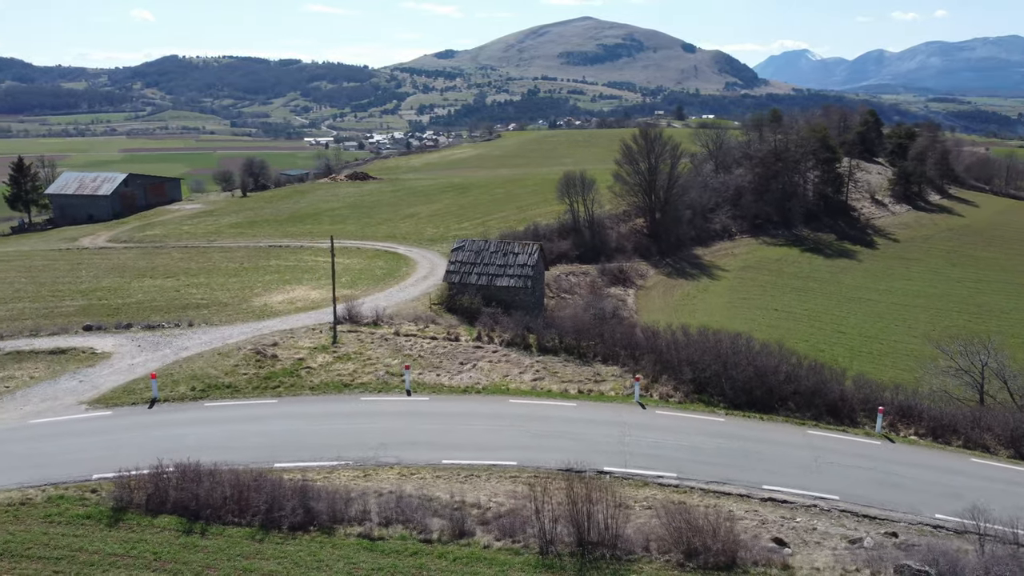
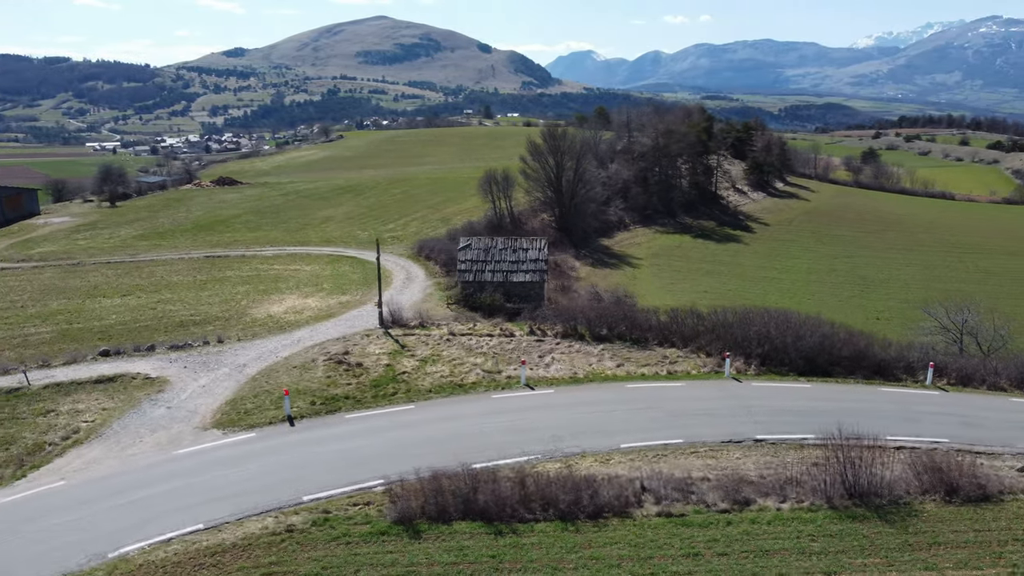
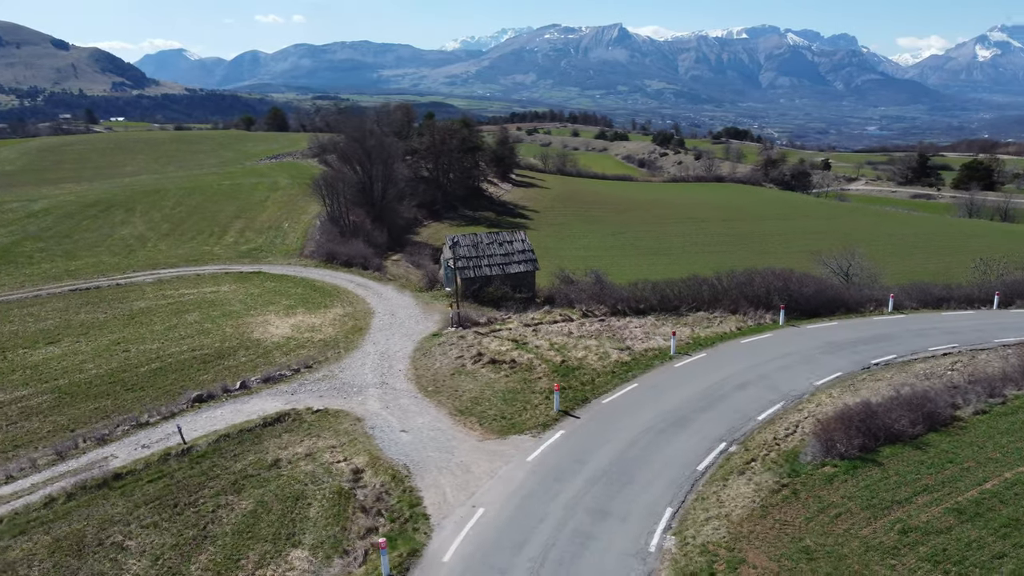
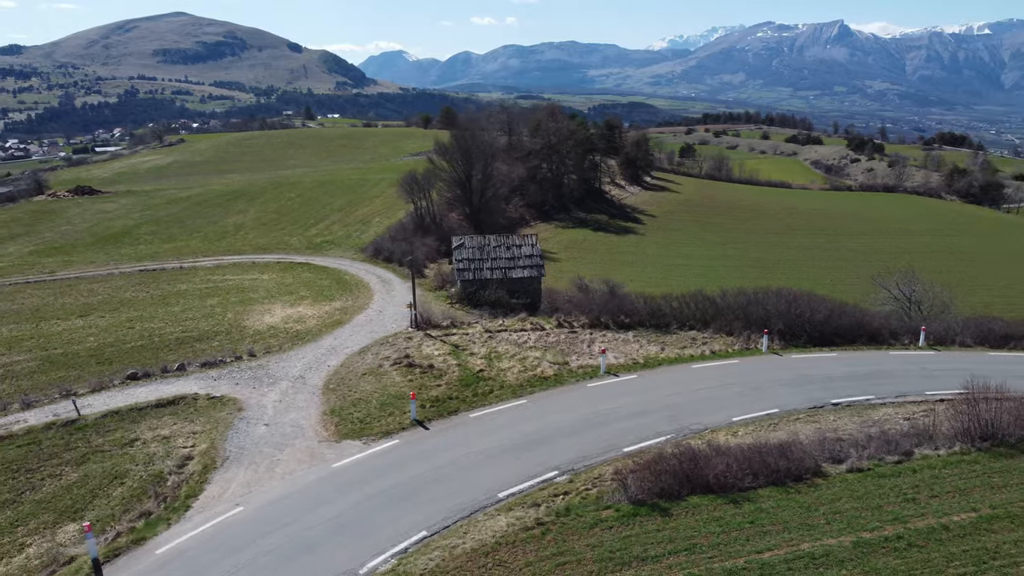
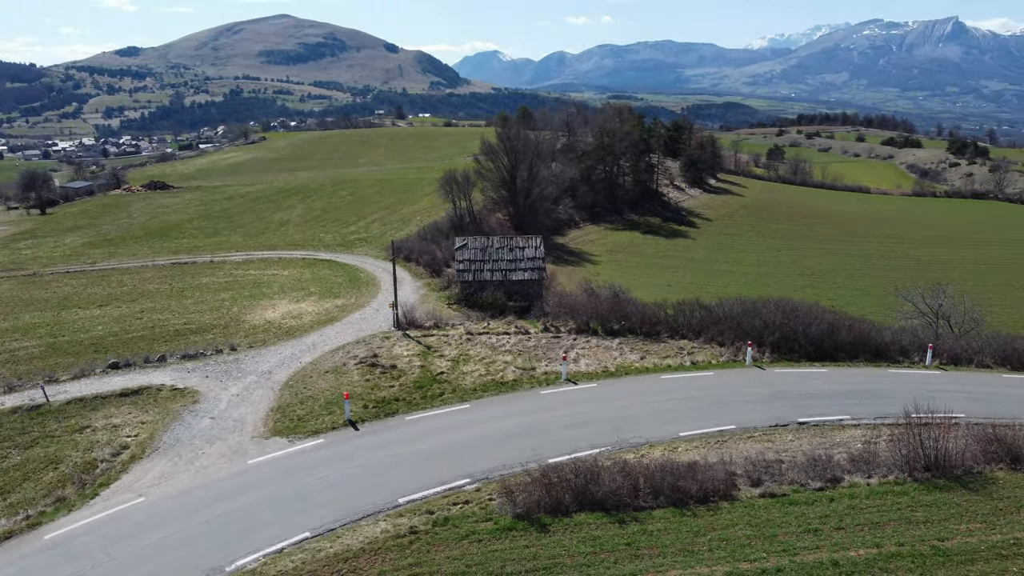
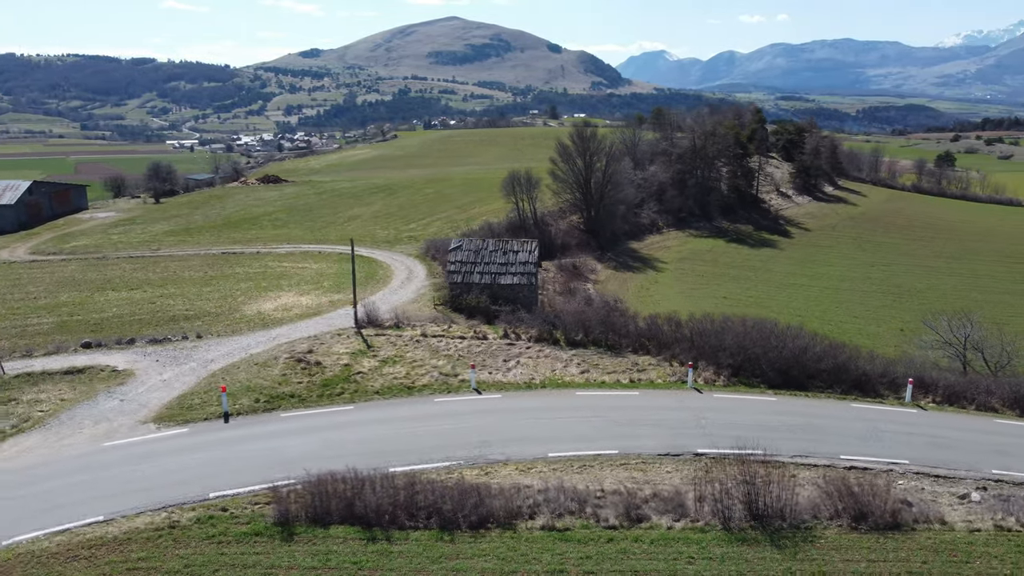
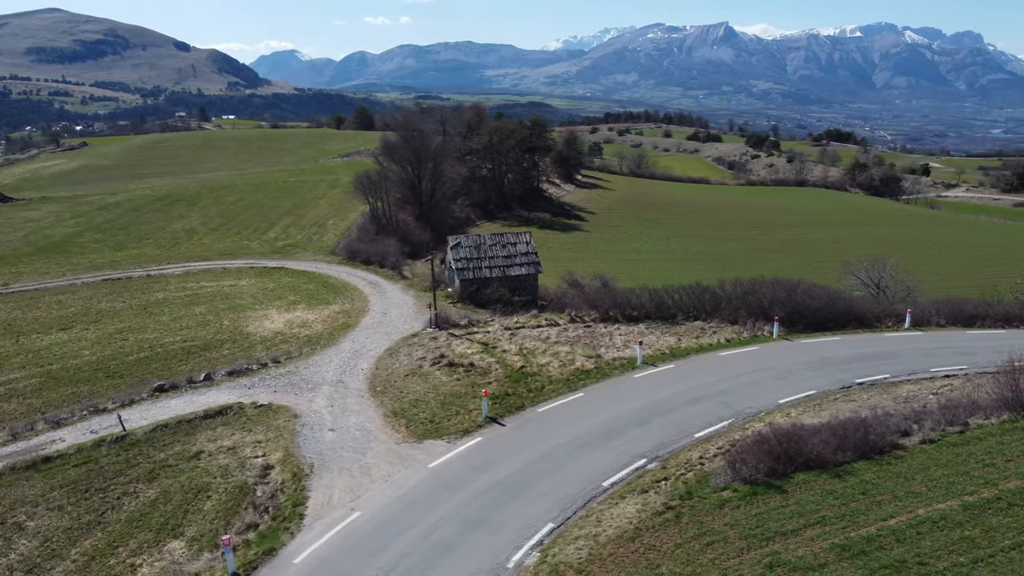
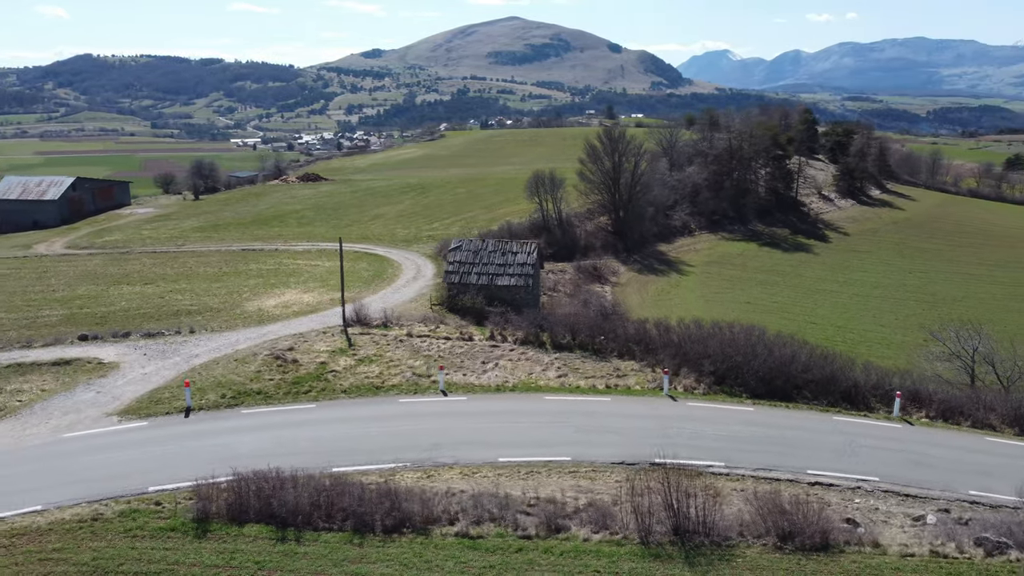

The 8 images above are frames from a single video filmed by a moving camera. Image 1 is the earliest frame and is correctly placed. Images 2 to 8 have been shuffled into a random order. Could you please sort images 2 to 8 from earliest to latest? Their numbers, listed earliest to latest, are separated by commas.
8, 6, 2, 5, 4, 7, 3
